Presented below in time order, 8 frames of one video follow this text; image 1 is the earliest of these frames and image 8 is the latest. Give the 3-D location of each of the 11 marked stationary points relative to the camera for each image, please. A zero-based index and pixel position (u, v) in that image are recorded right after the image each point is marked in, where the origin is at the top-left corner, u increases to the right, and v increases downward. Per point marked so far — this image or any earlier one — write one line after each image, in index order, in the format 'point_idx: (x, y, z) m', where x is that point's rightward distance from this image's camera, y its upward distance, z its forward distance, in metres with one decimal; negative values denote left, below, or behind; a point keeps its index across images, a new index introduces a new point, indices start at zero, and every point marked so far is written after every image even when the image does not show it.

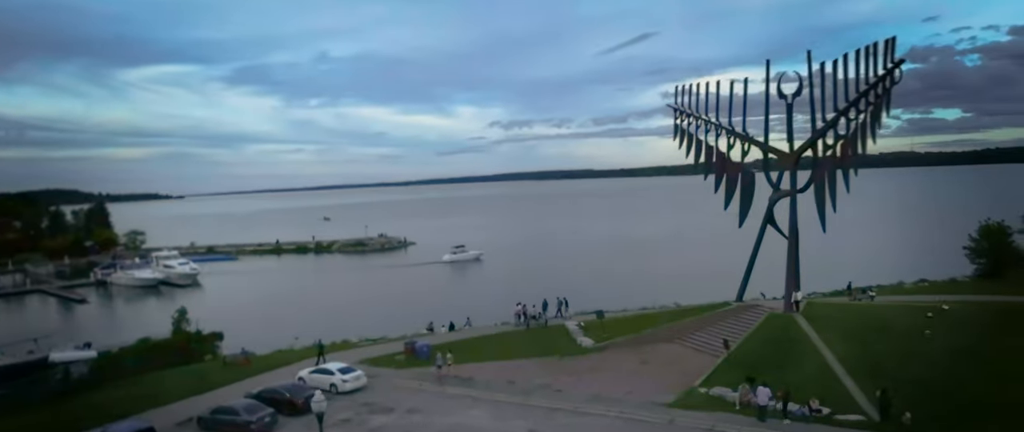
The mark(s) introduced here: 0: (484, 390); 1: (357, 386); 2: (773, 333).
0: (-0.5, -3.1, +16.3) m
1: (-2.8, -3.1, +16.5) m
2: (+5.8, -2.6, +20.0) m
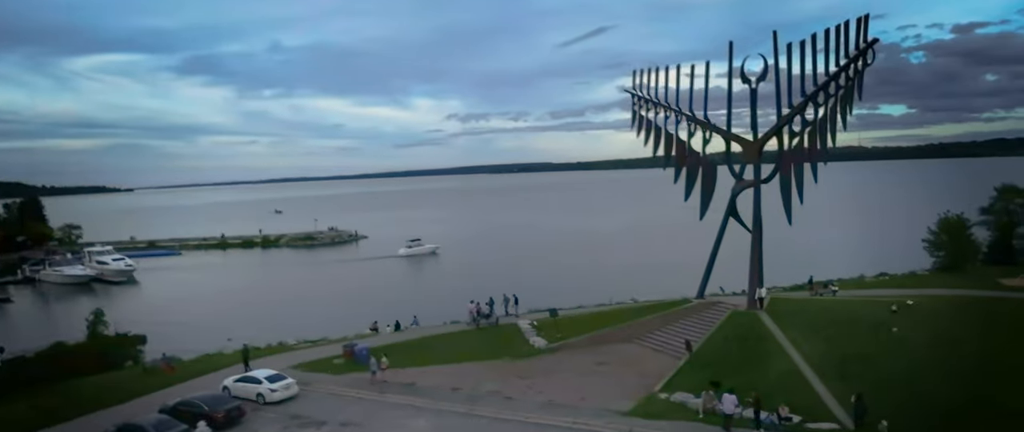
0: (-1.4, -2.9, +15.0) m
1: (-3.7, -2.9, +15.0) m
2: (+4.7, -2.4, +18.9) m
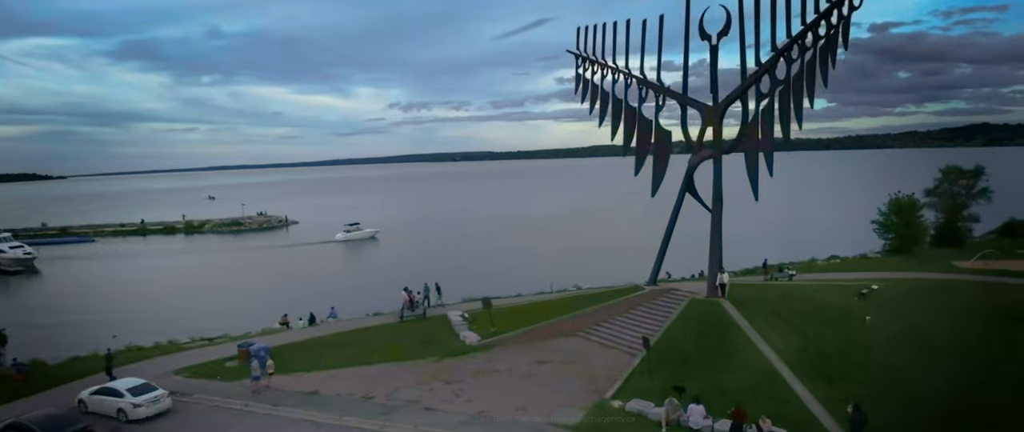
0: (-2.4, -2.6, +12.3) m
1: (-4.7, -2.6, +12.2) m
2: (+3.4, -2.0, +16.6) m
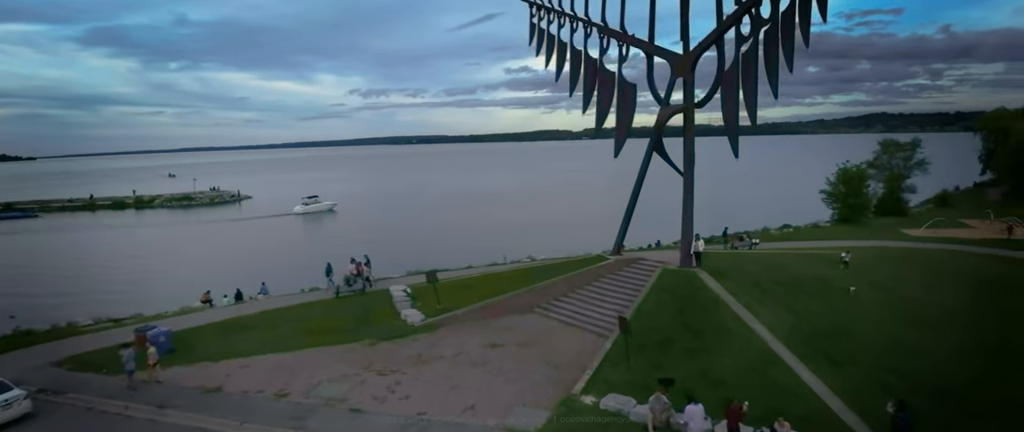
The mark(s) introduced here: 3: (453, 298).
0: (-3.0, -2.1, +9.9) m
1: (-5.3, -2.1, +9.6) m
2: (+2.6, -1.3, +14.5) m
3: (-1.1, -1.6, +17.5) m
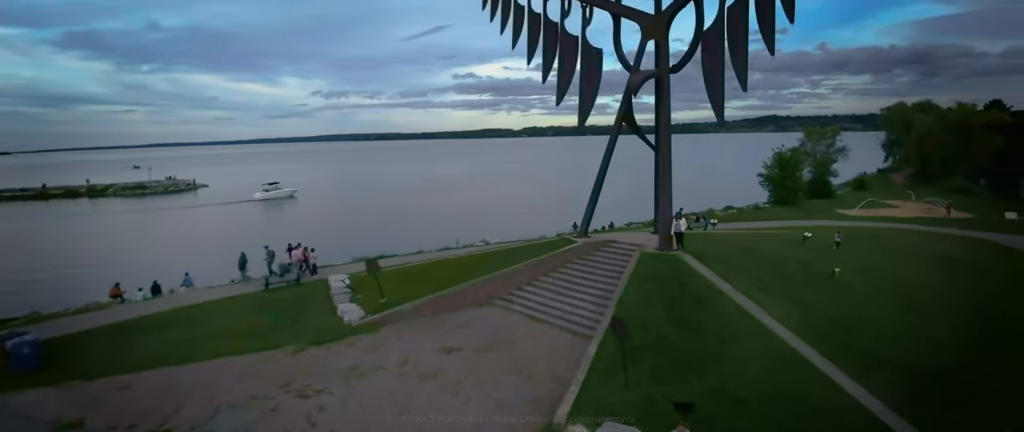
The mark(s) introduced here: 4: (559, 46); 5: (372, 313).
0: (-3.3, -1.9, +7.3) m
1: (-5.6, -1.9, +6.9) m
2: (+2.0, -1.0, +12.2) m
3: (-1.8, -1.2, +15.0) m
4: (+1.0, +3.5, +18.9) m
5: (-2.0, -1.4, +13.2) m
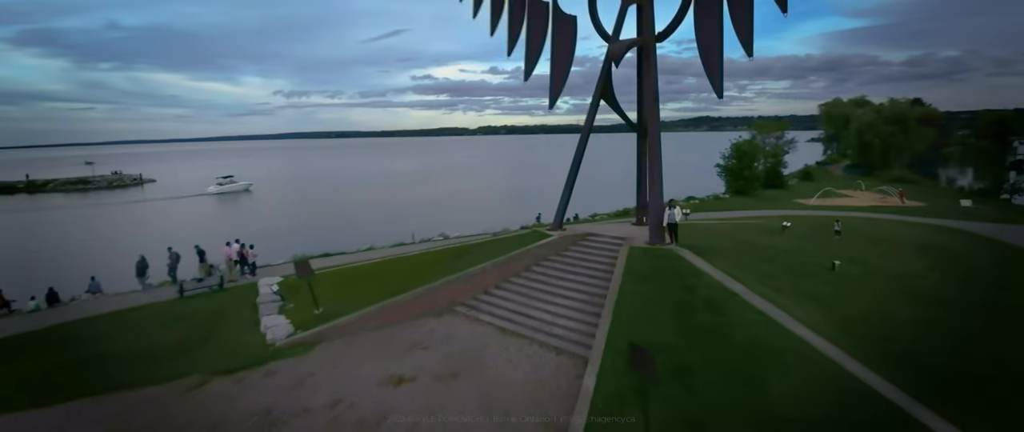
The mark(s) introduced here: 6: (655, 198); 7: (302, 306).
0: (-3.4, -1.8, +4.6) m
1: (-5.7, -1.9, +4.2) m
2: (+1.7, -0.8, +9.8) m
3: (-2.3, -1.1, +12.4) m
4: (+0.3, +3.7, +16.4) m
5: (-2.4, -1.3, +10.6) m
6: (+2.1, +0.3, +13.8) m
7: (-2.7, -1.2, +11.9) m
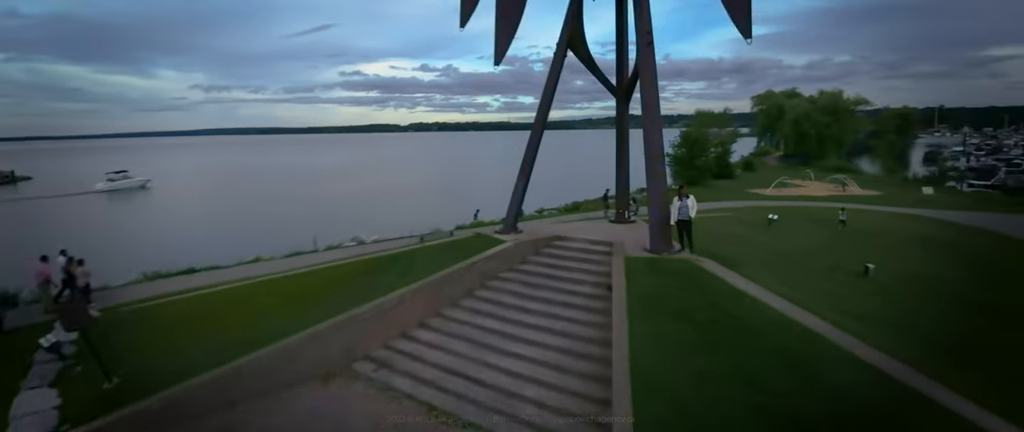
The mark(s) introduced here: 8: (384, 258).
0: (-3.3, -1.9, 0.0) m
1: (-5.6, -2.0, -0.6) m
2: (+1.3, -0.8, +5.4) m
3: (-2.8, -1.1, +7.8) m
4: (-0.6, +3.8, +11.9) m
5: (-2.8, -1.3, +6.0) m
6: (+1.4, +0.3, +9.5) m
7: (-3.2, -1.2, +7.3) m
8: (-1.5, -0.5, +11.9) m
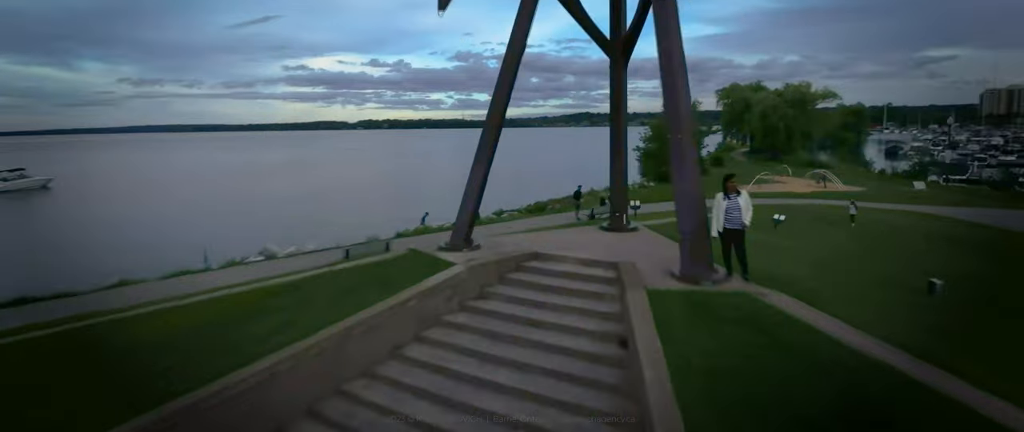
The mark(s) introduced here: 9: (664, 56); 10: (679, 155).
0: (-3.2, -2.0, -3.5) m
1: (-5.4, -2.1, -4.2) m
2: (+1.2, -0.8, +2.2) m
3: (-3.1, -1.2, +4.3) m
4: (-1.1, +3.7, +8.6) m
5: (-3.0, -1.4, +2.5) m
6: (+1.1, +0.3, +6.2) m
7: (-3.4, -1.3, +3.8) m
8: (-1.9, -0.6, +8.5) m
9: (+1.0, +1.5, +7.3) m
10: (+1.1, +0.7, +7.0) m
